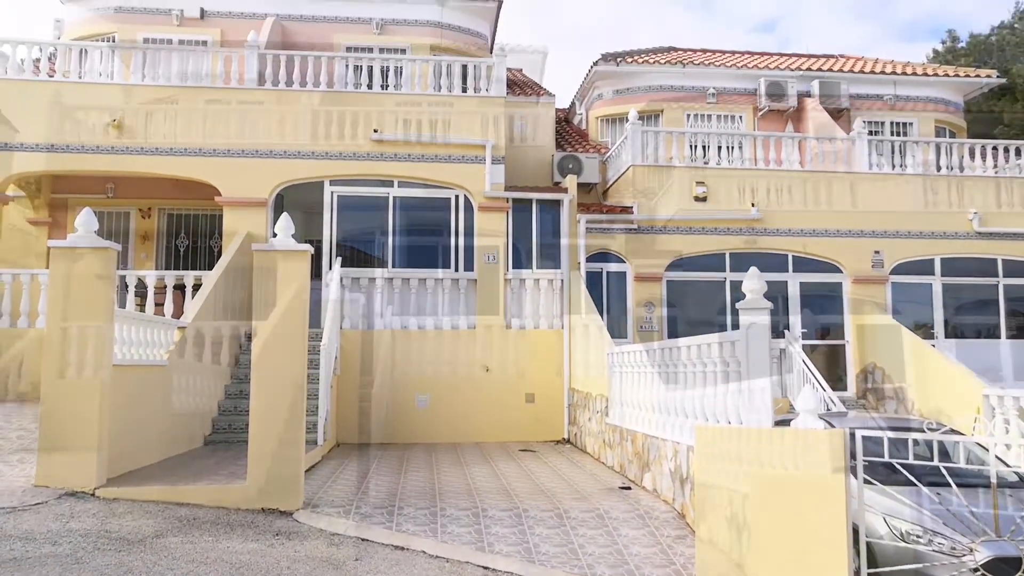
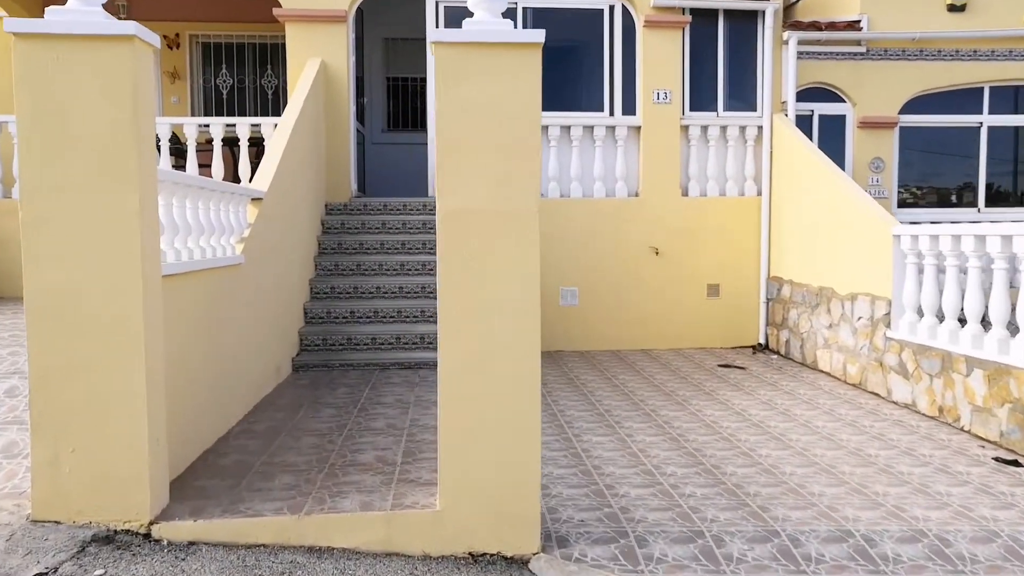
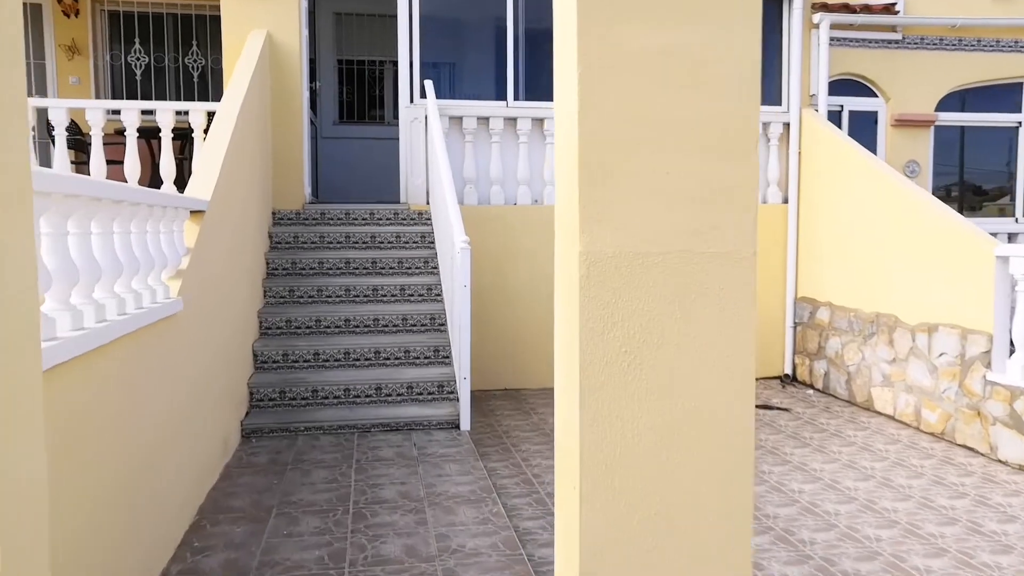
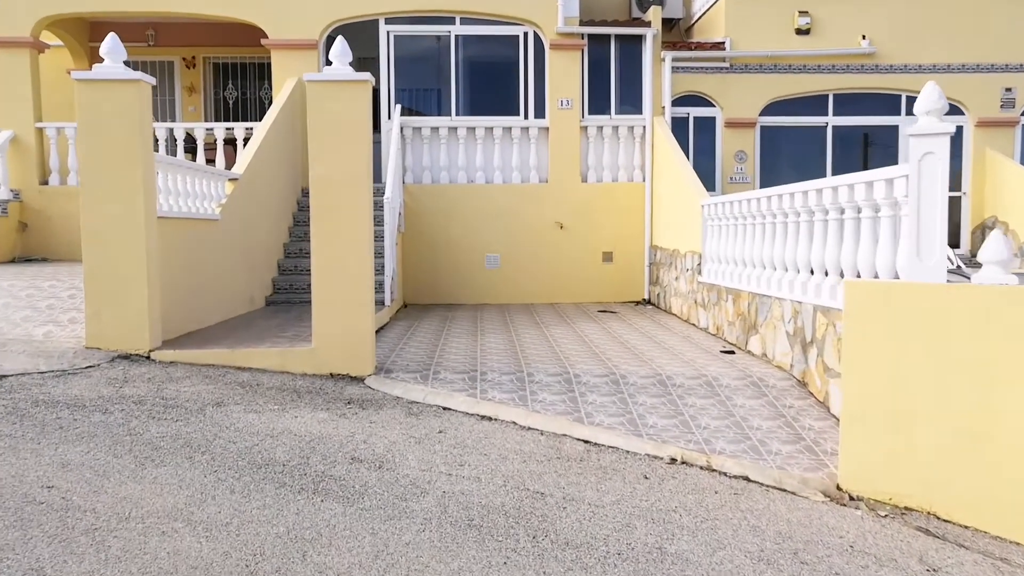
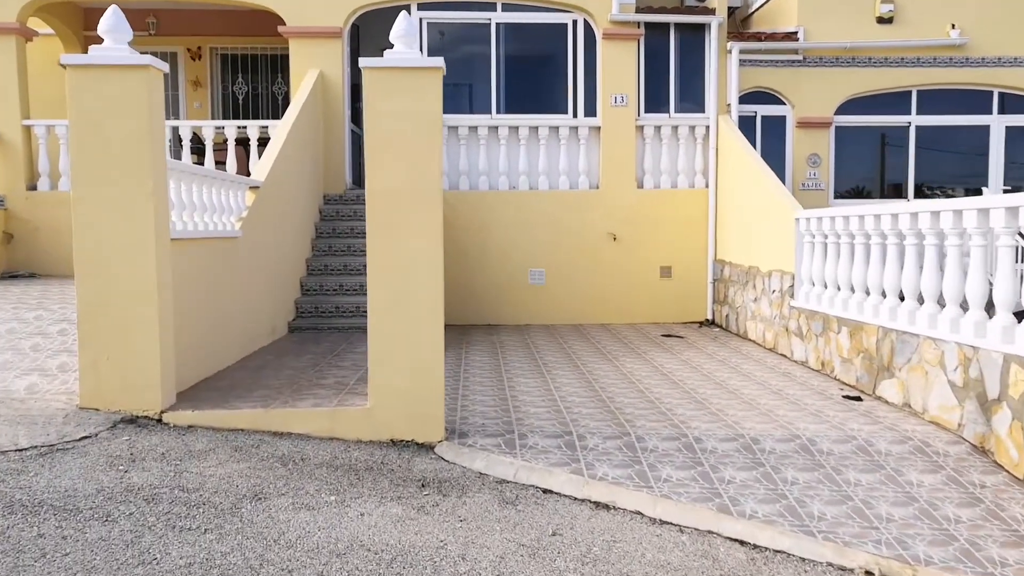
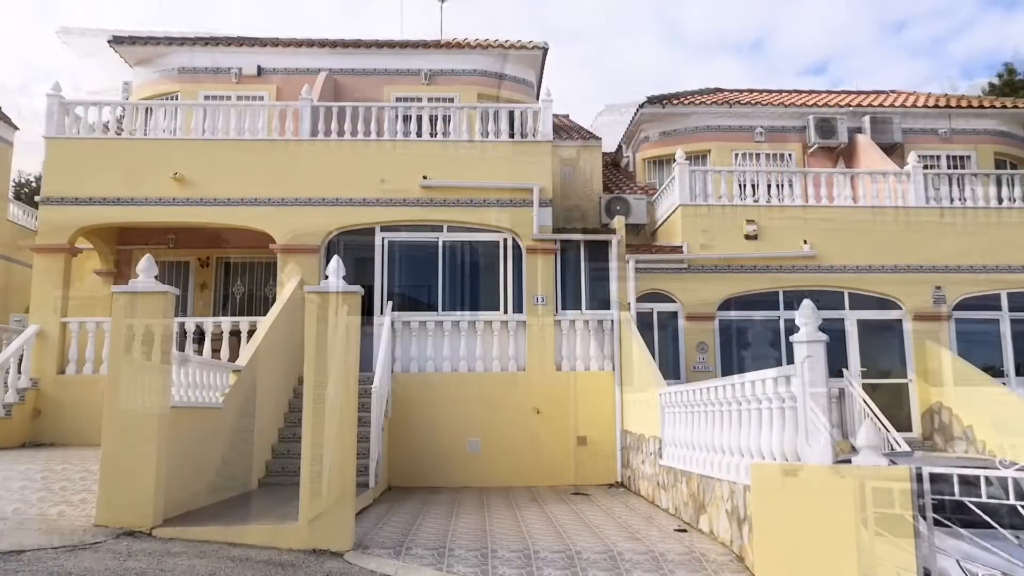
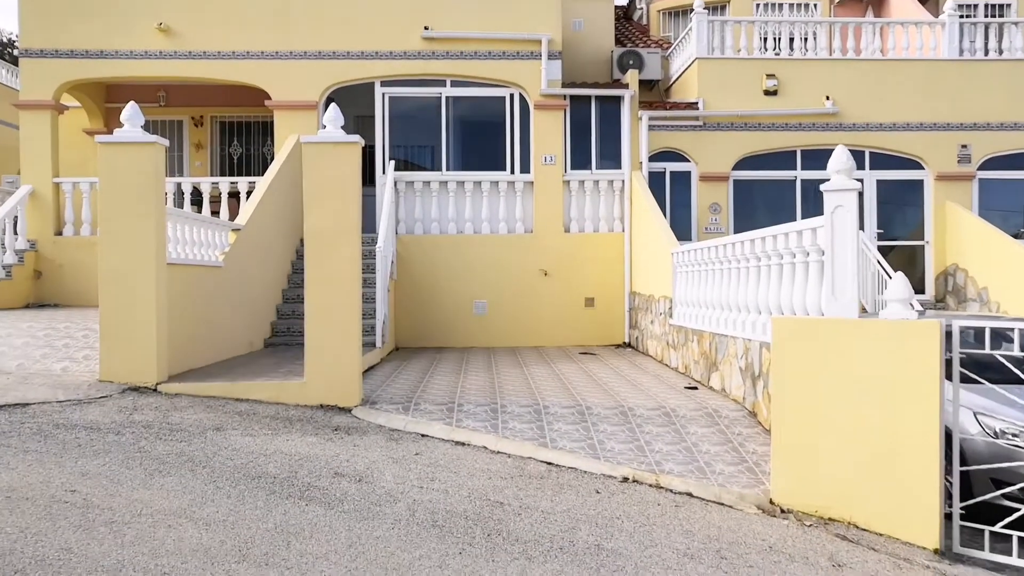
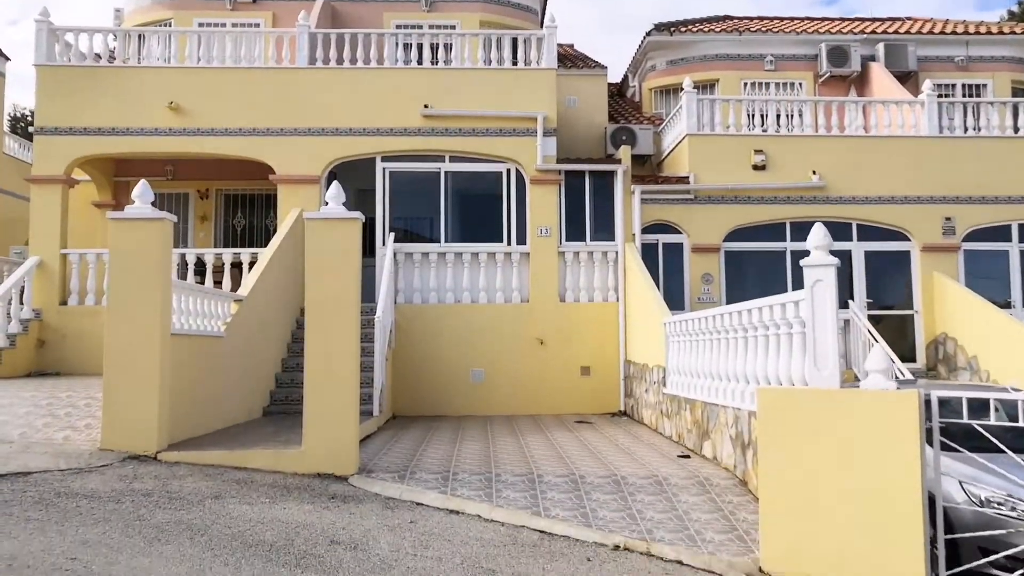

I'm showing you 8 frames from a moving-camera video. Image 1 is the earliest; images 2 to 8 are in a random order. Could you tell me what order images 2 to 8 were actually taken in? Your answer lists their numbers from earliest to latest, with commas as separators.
6, 8, 7, 4, 5, 2, 3
